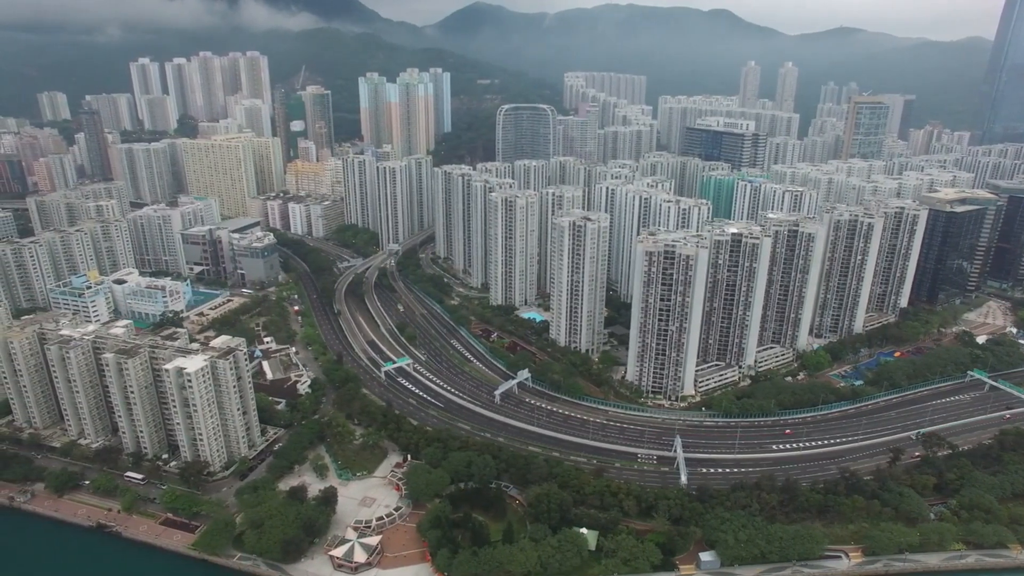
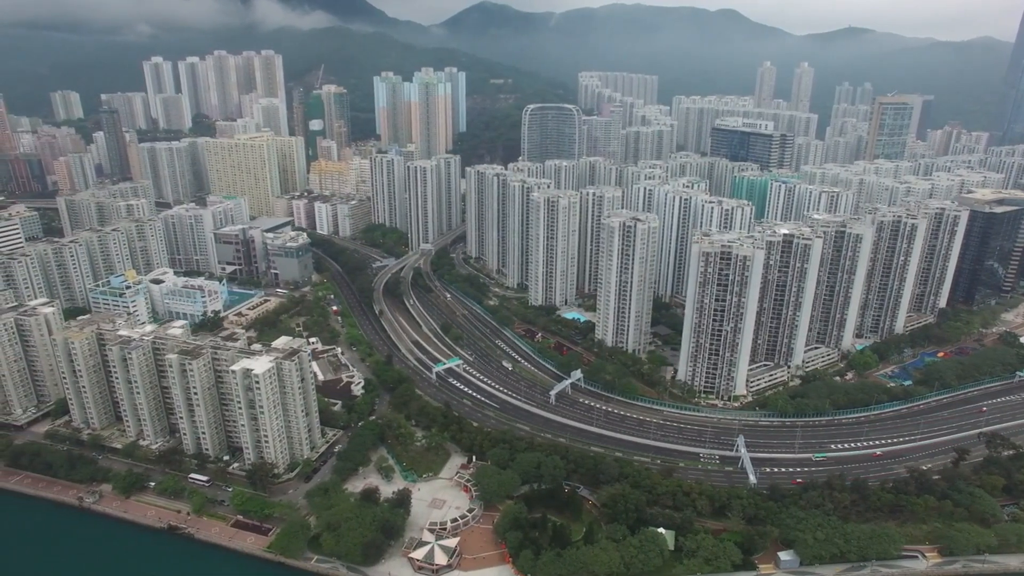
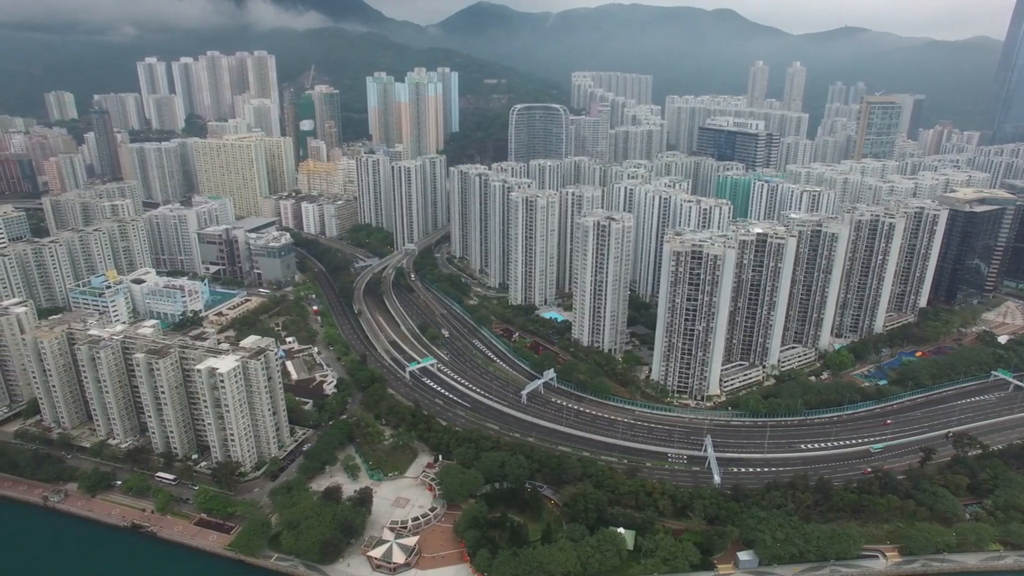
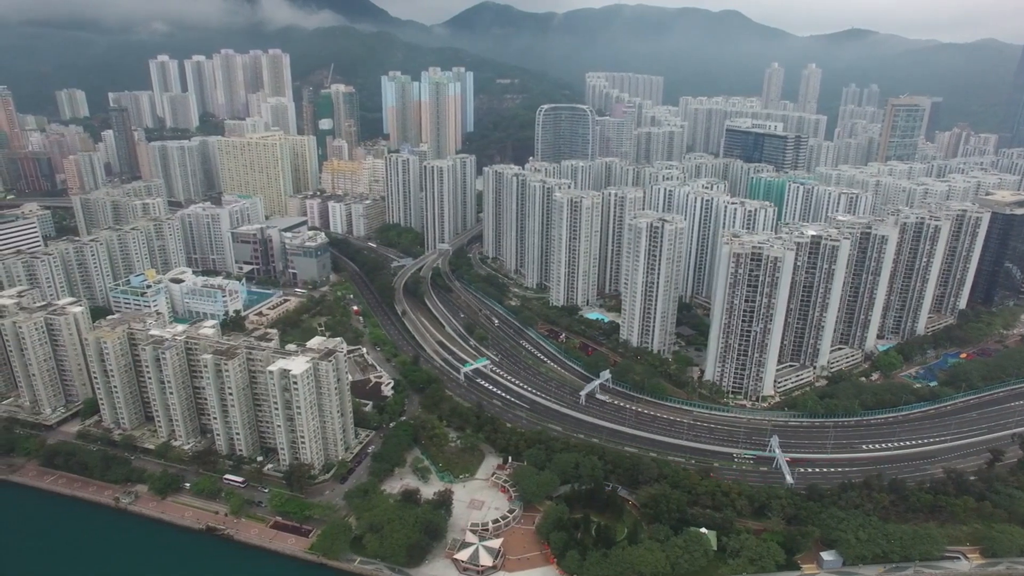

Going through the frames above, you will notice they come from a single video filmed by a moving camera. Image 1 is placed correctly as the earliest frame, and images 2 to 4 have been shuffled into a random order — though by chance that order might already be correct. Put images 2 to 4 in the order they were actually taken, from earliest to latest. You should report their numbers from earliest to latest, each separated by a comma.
3, 2, 4
